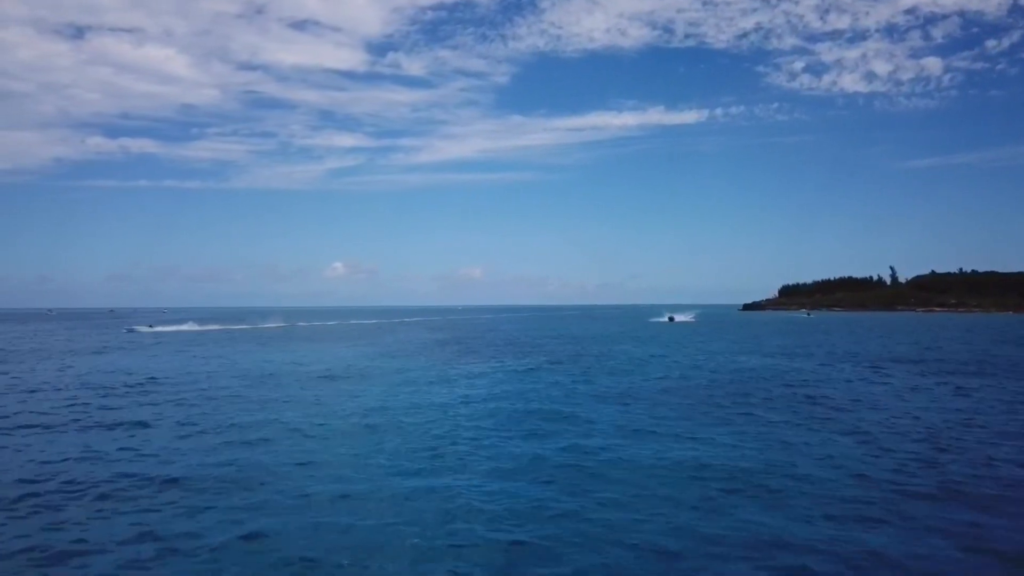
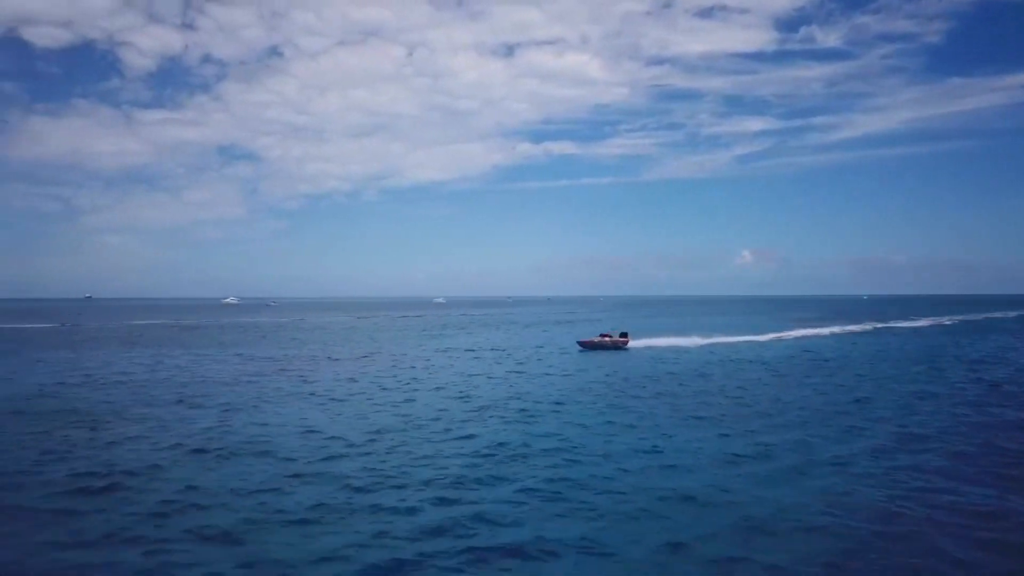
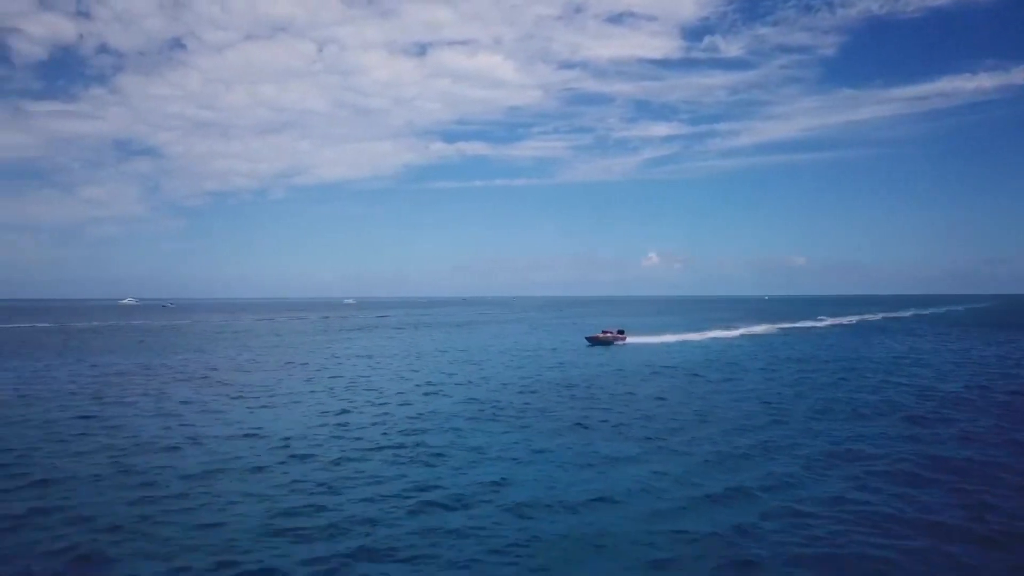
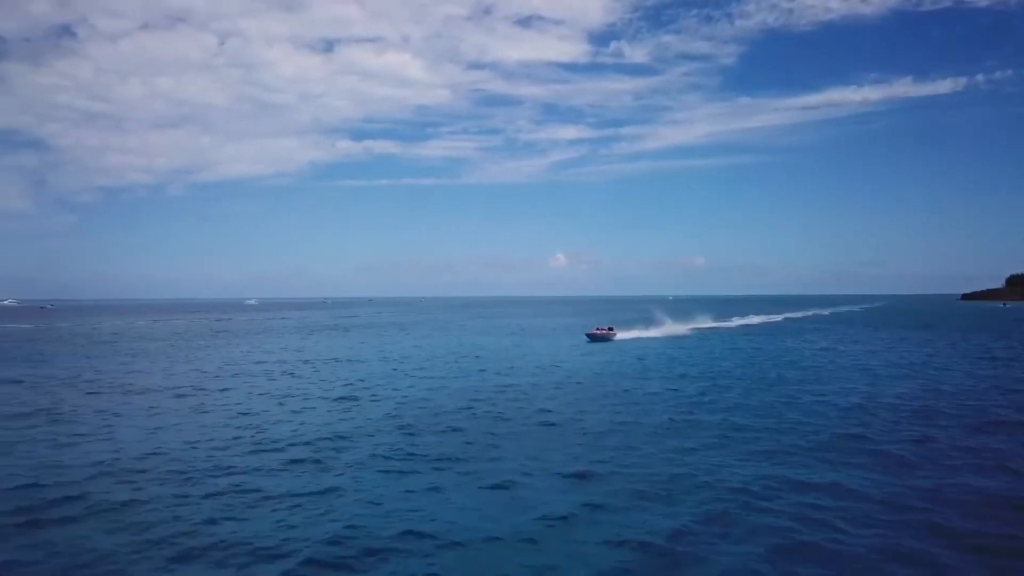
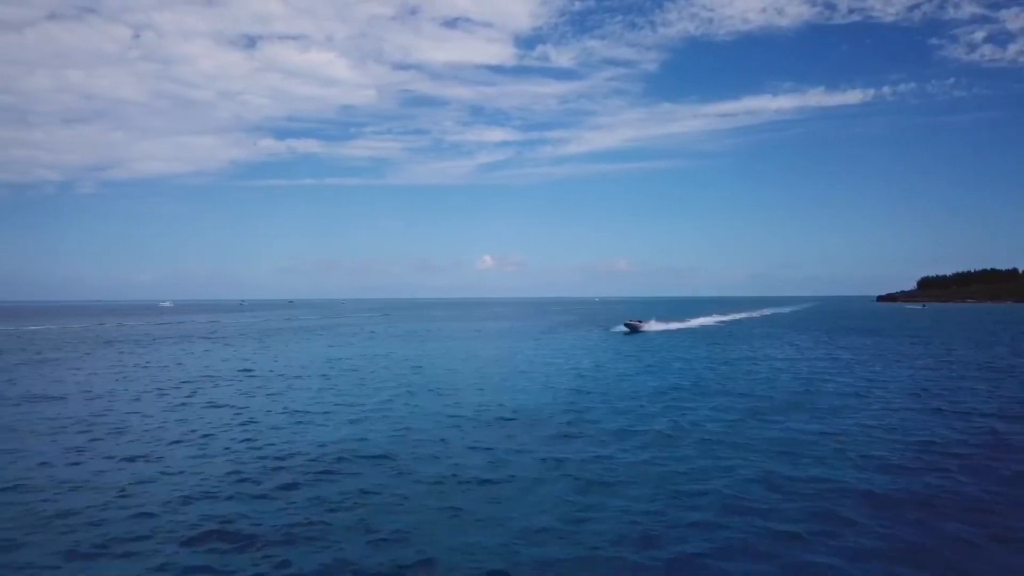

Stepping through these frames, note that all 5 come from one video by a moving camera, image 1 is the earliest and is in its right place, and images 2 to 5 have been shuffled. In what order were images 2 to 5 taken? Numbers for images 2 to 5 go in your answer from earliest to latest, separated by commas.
5, 4, 3, 2
